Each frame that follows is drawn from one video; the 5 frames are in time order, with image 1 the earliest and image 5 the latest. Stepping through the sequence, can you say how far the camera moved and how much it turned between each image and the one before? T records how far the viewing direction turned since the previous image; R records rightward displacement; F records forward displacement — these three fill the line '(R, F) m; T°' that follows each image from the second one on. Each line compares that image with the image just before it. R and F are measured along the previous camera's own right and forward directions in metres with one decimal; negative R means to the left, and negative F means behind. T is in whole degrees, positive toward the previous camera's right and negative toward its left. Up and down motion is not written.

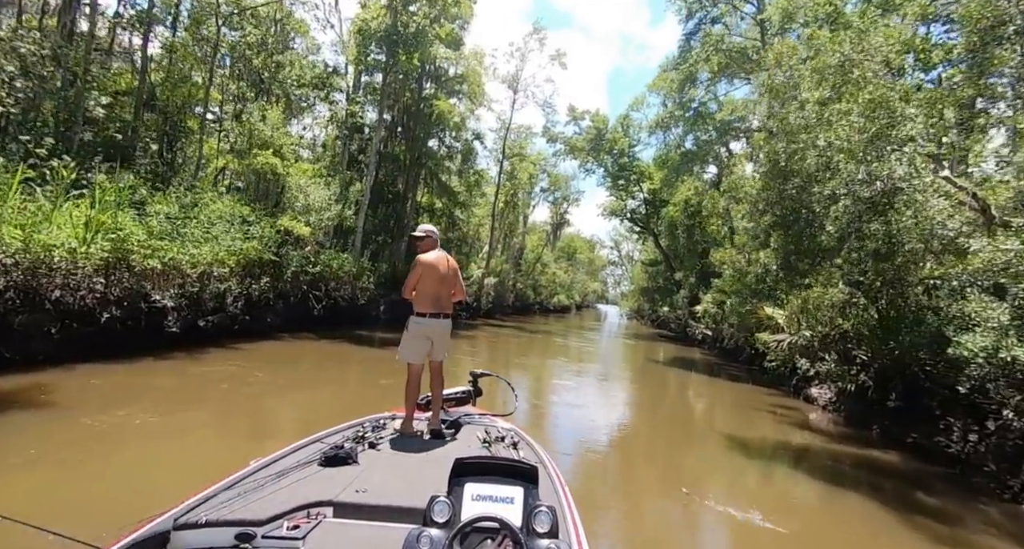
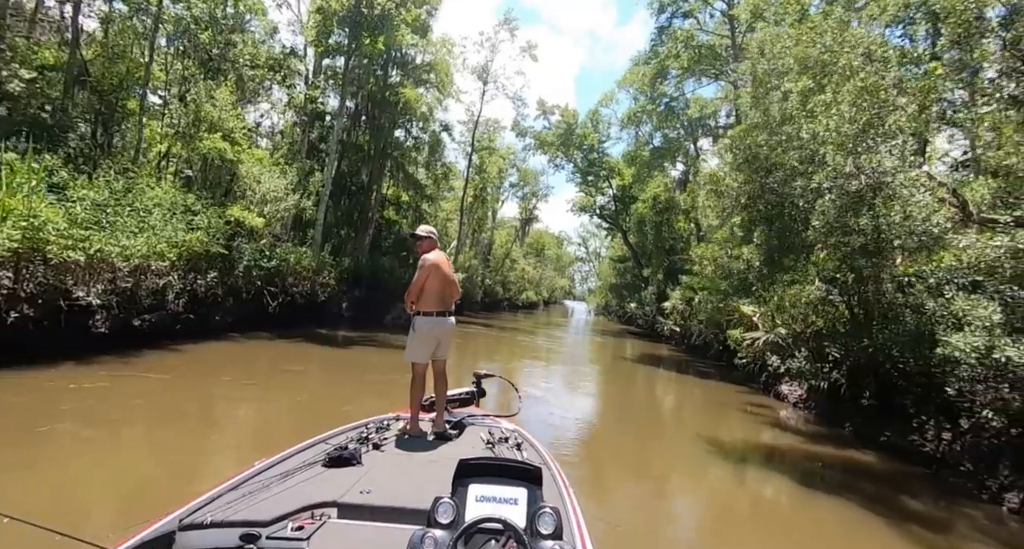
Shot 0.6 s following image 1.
(-0.1, +0.6) m; +4°
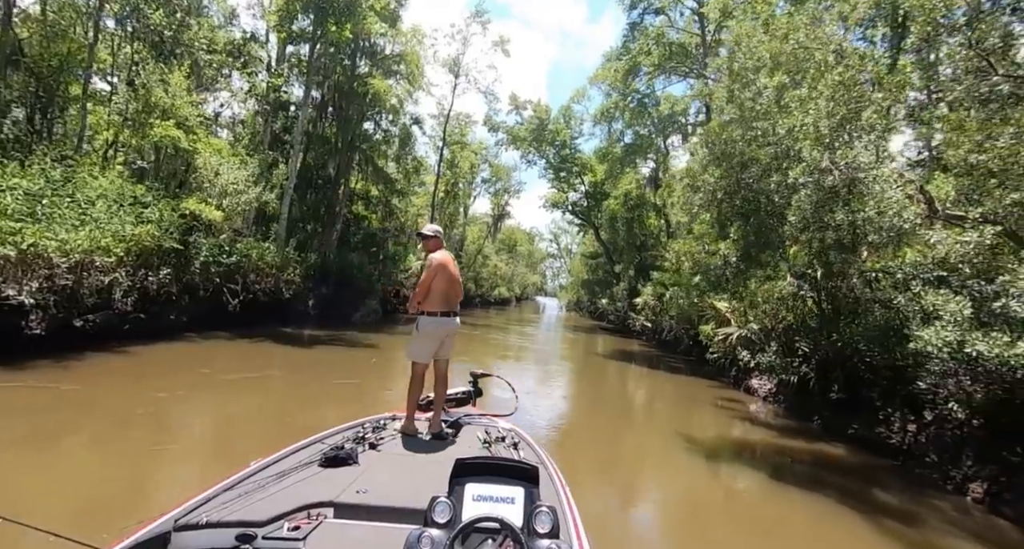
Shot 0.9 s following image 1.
(0.0, +0.3) m; +3°
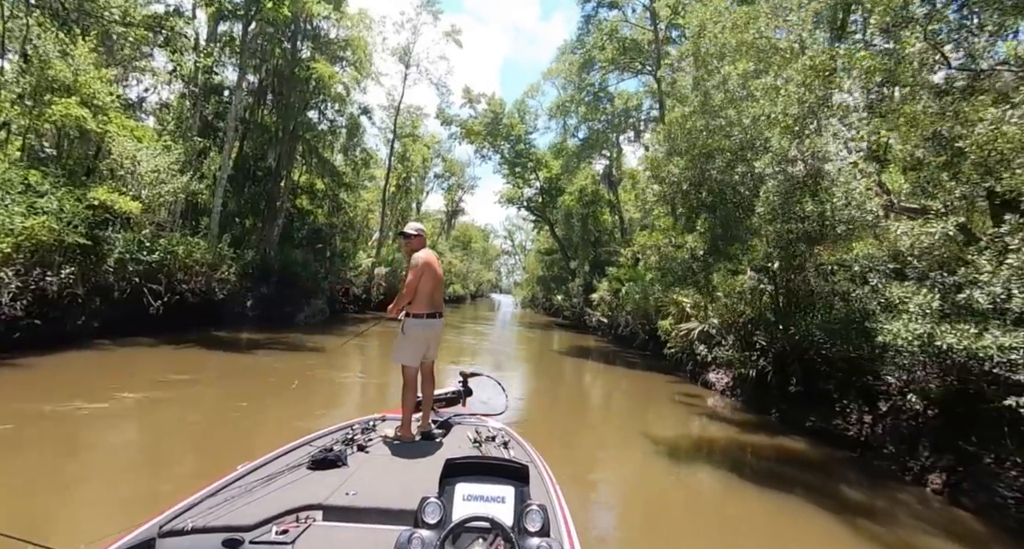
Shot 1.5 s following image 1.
(0.0, +0.6) m; +5°
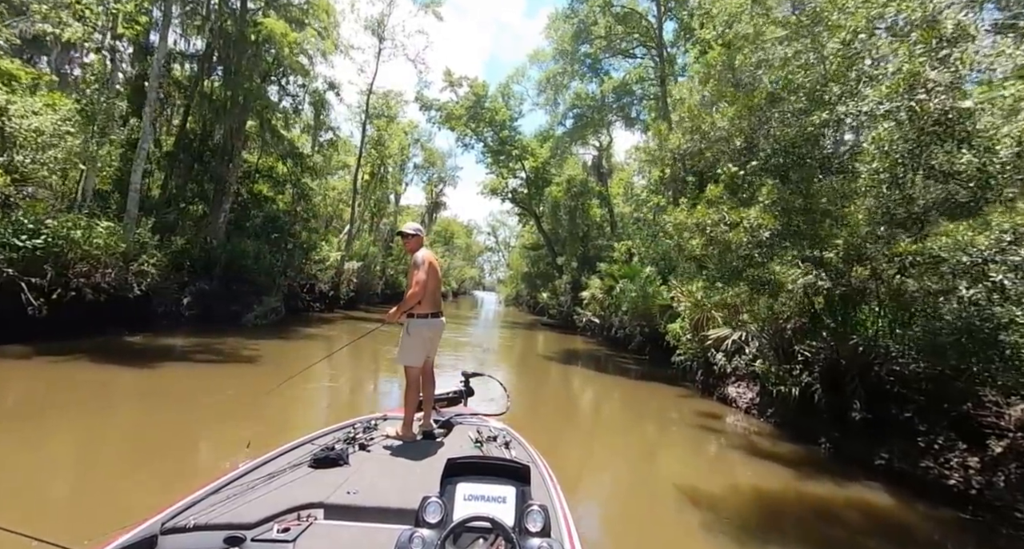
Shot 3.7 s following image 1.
(0.0, +2.4) m; +2°
